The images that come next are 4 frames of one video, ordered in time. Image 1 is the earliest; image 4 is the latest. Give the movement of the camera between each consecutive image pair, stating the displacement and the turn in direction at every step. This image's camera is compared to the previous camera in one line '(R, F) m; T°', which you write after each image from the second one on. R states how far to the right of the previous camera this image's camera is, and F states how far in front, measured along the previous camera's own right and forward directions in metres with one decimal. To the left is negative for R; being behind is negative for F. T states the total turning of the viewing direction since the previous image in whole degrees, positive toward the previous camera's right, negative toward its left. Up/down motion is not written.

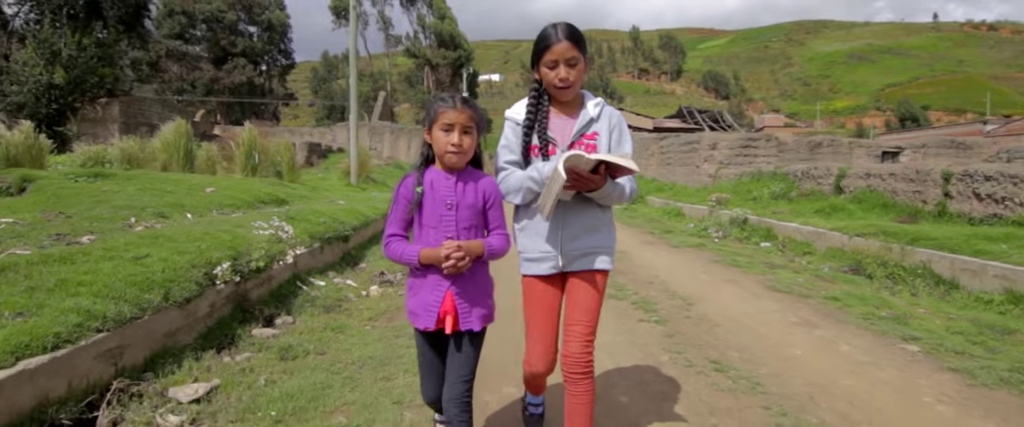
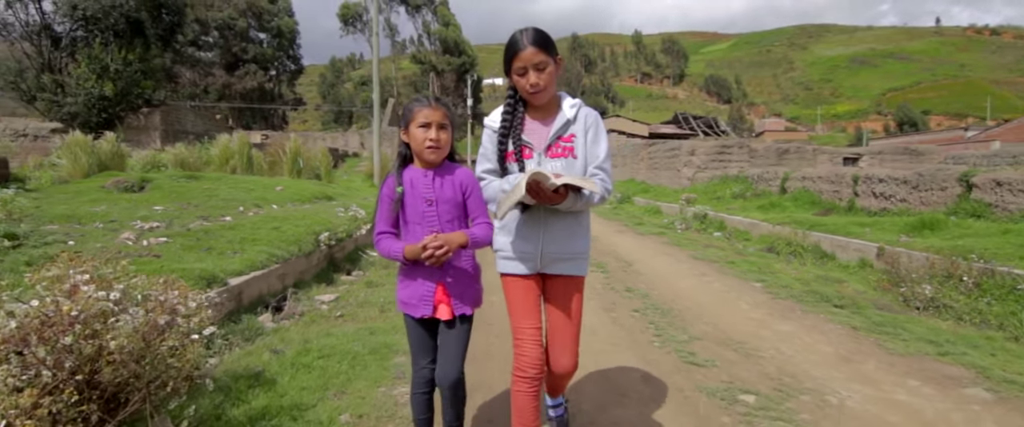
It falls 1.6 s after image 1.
(+0.1, -2.1) m; 0°
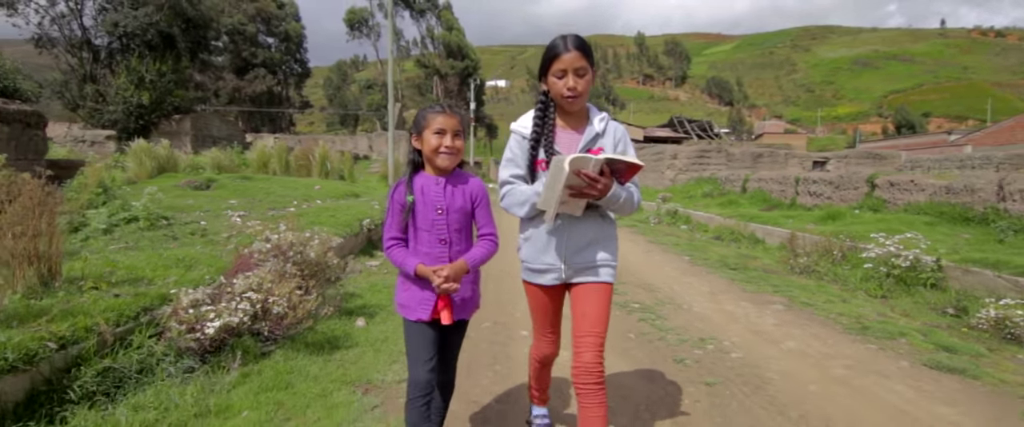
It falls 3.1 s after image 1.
(+0.1, -2.0) m; 0°
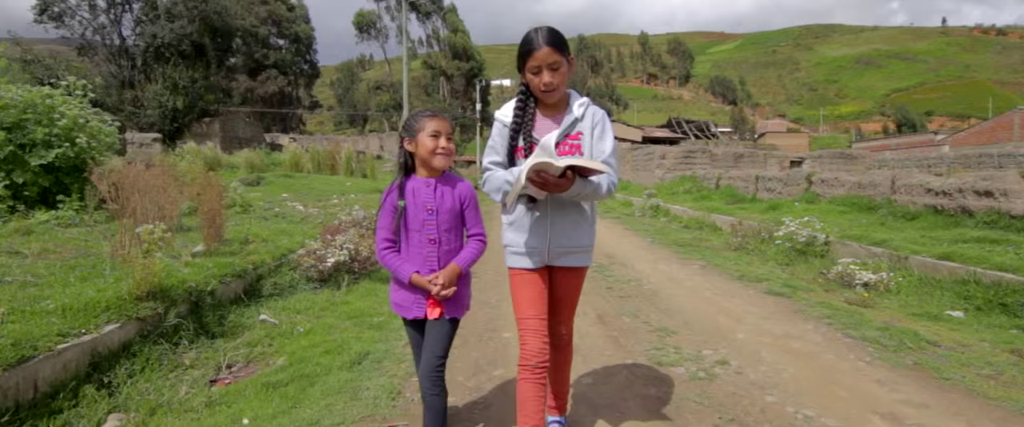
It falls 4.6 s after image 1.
(+0.1, -2.1) m; 0°
